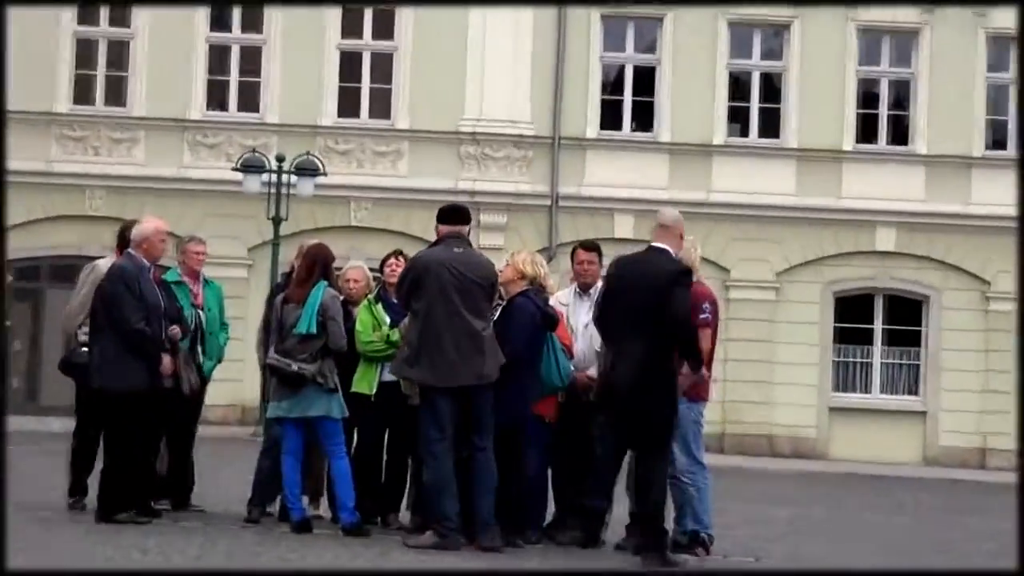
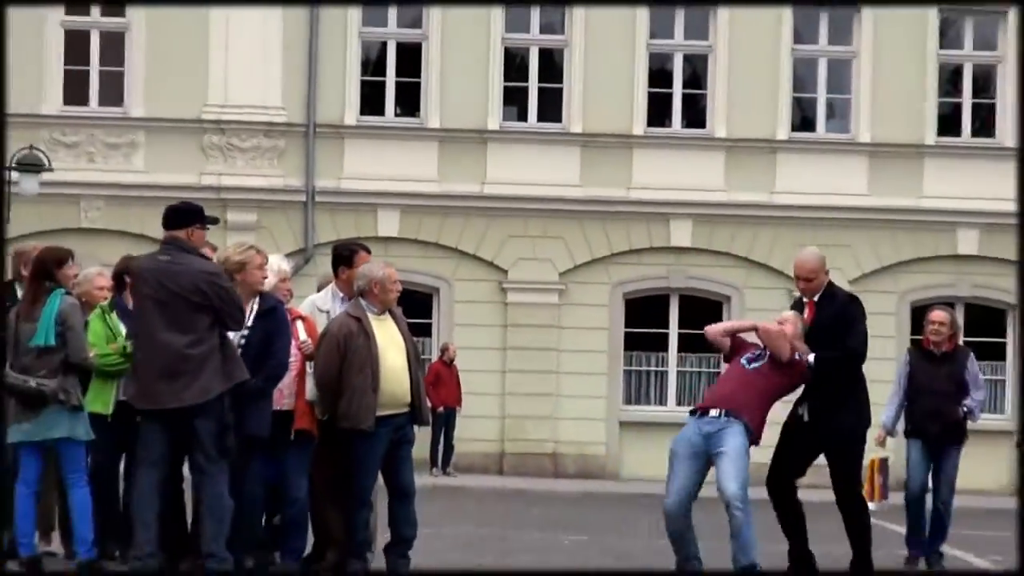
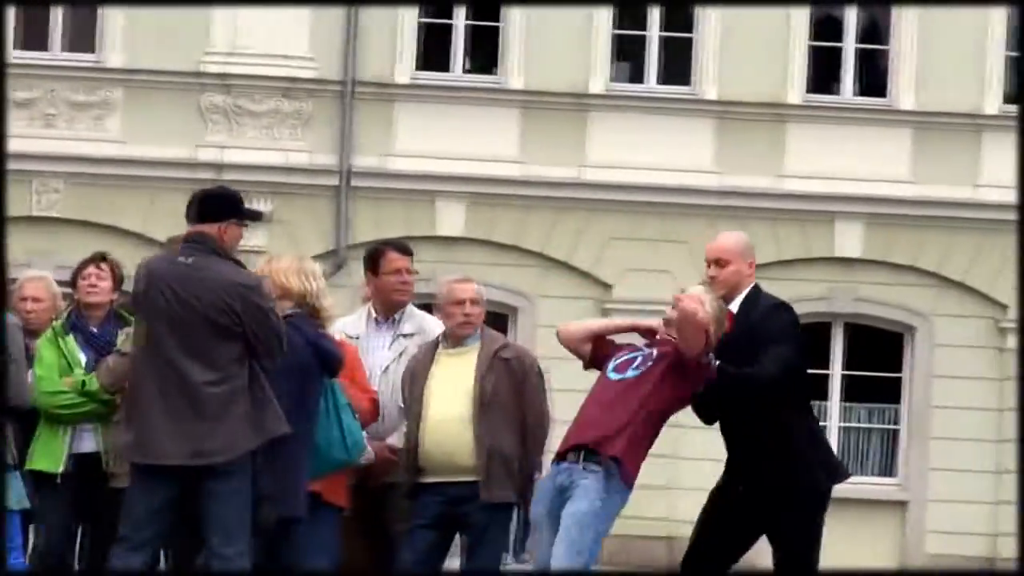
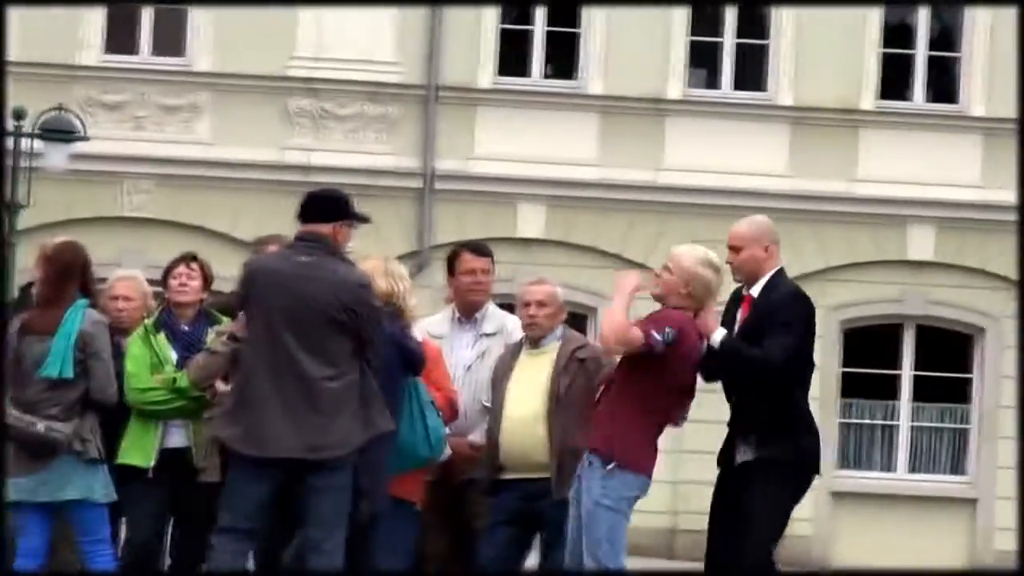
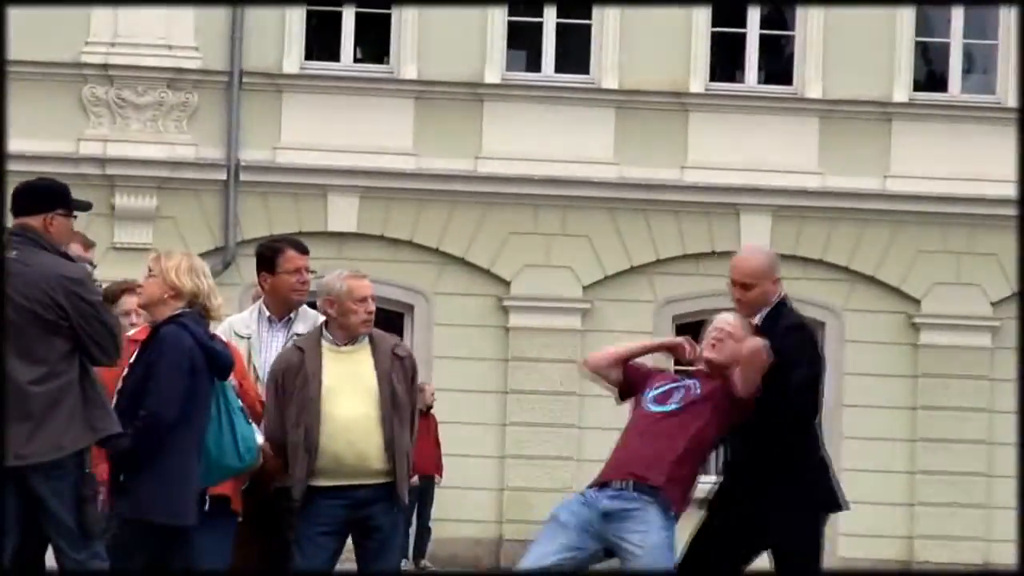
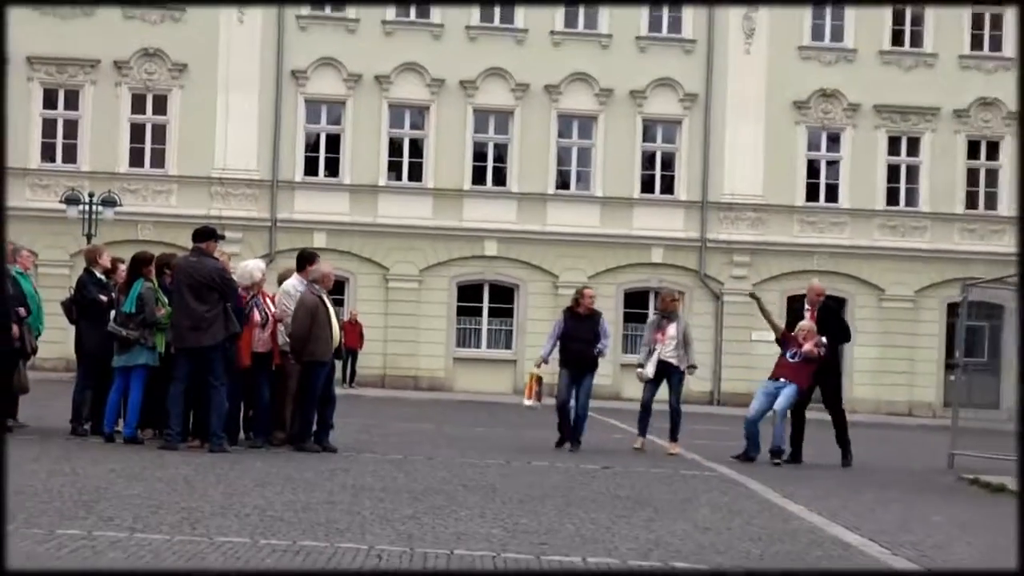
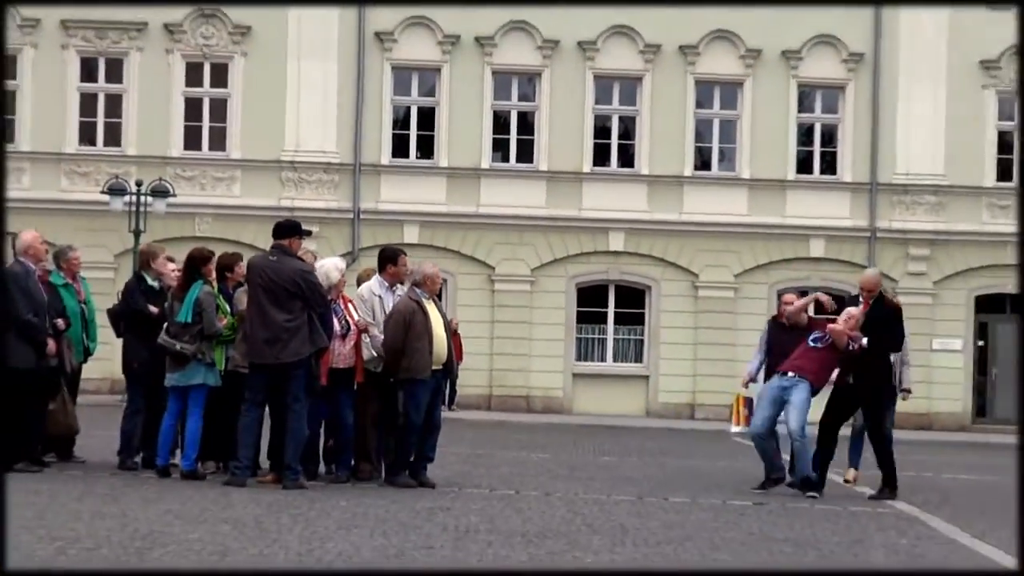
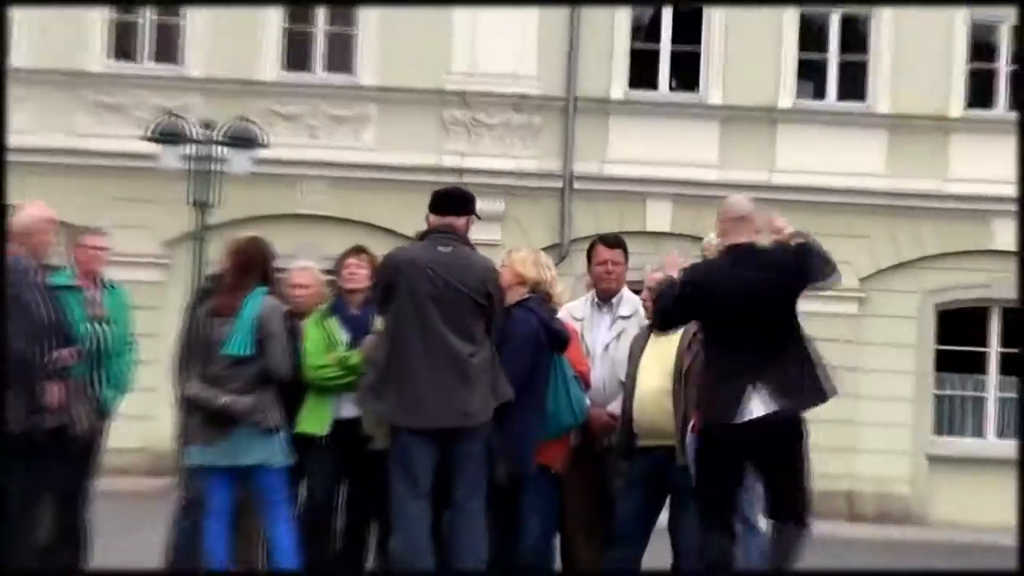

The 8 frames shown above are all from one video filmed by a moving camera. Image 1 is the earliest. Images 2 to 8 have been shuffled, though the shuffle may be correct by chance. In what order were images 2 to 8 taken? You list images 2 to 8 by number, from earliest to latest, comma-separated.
8, 4, 3, 5, 2, 7, 6
